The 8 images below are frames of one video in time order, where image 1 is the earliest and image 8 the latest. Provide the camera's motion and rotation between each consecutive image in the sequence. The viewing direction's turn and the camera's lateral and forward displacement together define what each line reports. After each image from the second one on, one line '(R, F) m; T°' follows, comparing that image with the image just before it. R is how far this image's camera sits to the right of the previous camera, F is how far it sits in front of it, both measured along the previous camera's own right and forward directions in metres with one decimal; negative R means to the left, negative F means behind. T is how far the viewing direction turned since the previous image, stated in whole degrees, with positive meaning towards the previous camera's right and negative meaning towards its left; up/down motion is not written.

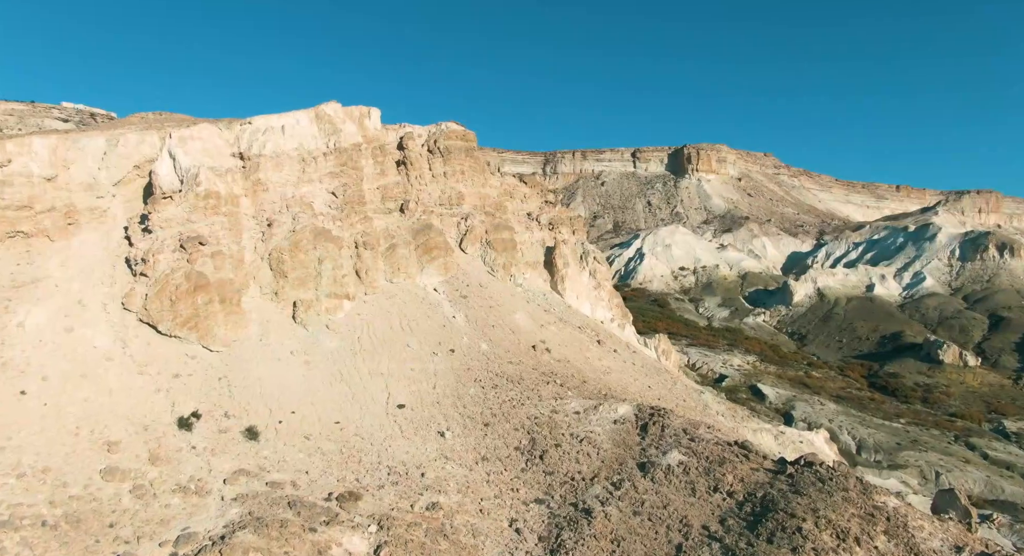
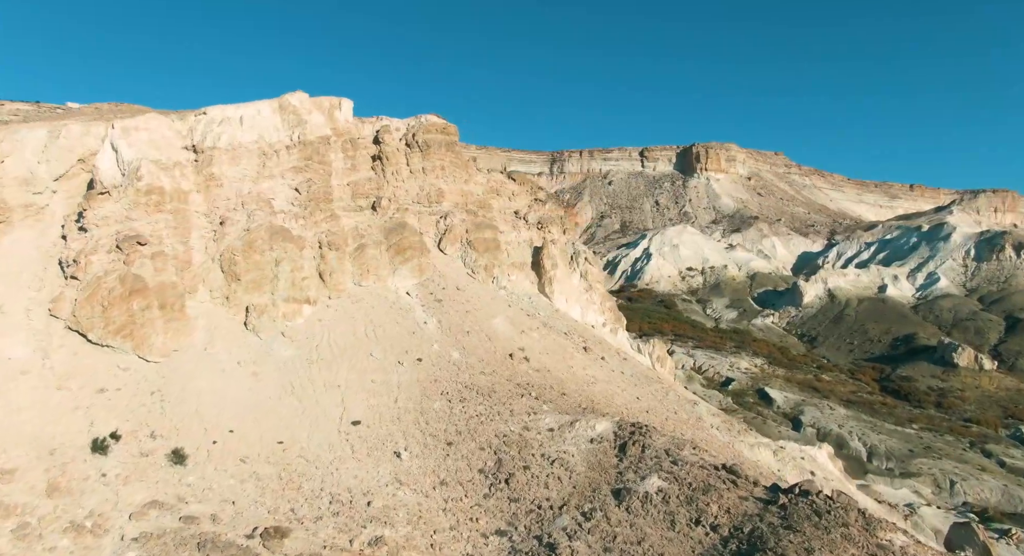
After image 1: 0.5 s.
(+0.6, +0.8) m; -1°
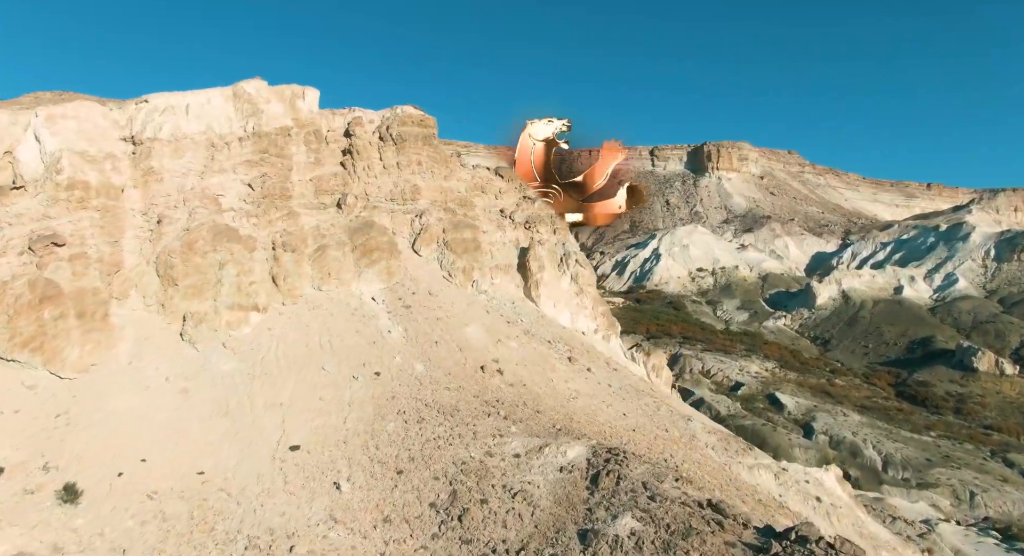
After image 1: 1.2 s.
(+0.6, +1.0) m; -1°
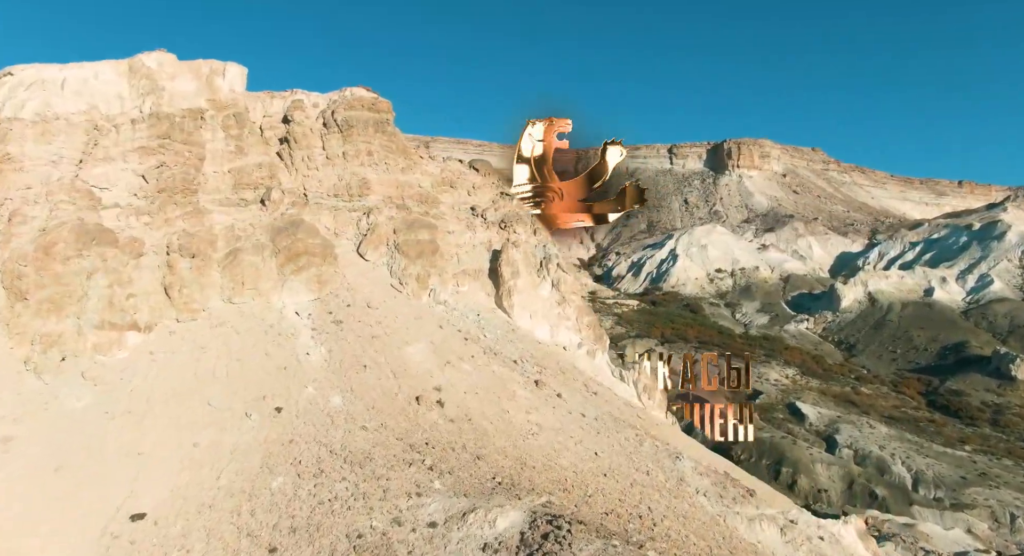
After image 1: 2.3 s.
(+1.0, +1.8) m; -2°
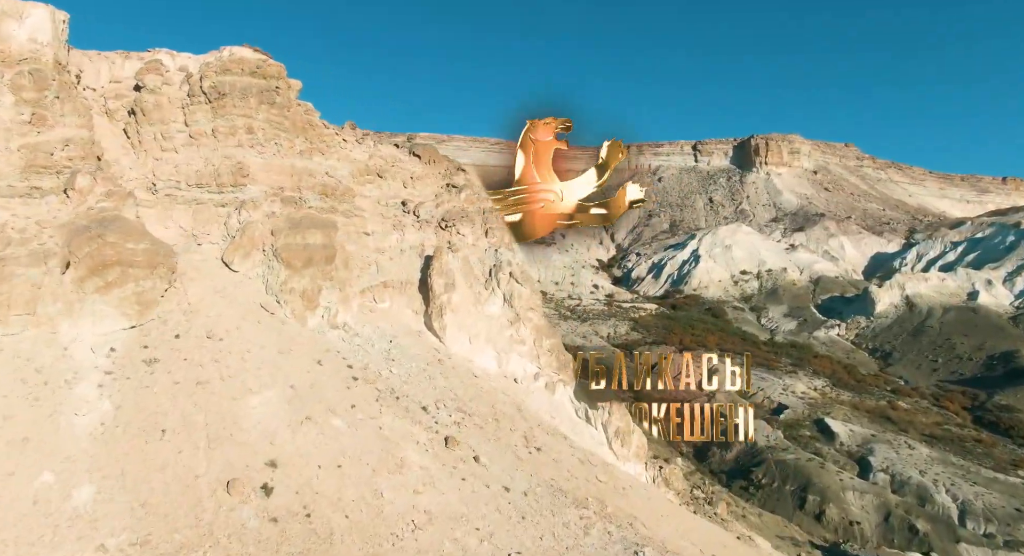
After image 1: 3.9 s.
(+1.4, +2.7) m; -2°
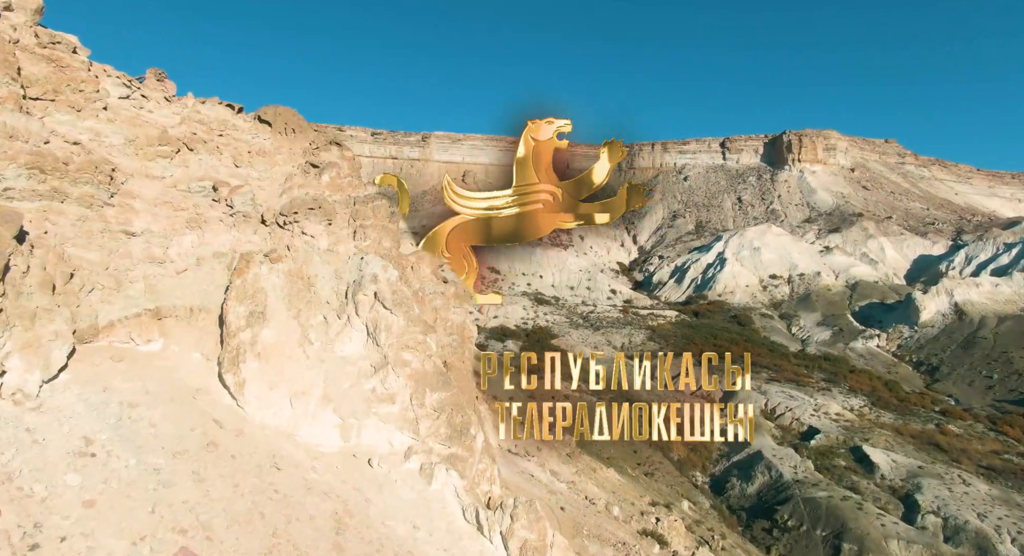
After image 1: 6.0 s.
(+1.7, +3.7) m; -3°
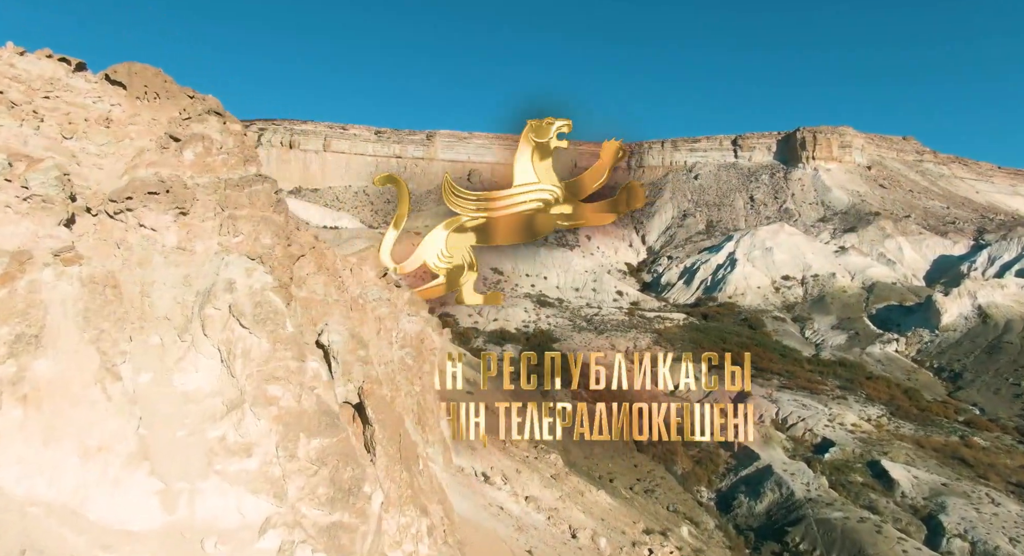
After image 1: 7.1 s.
(+0.9, +1.9) m; -1°
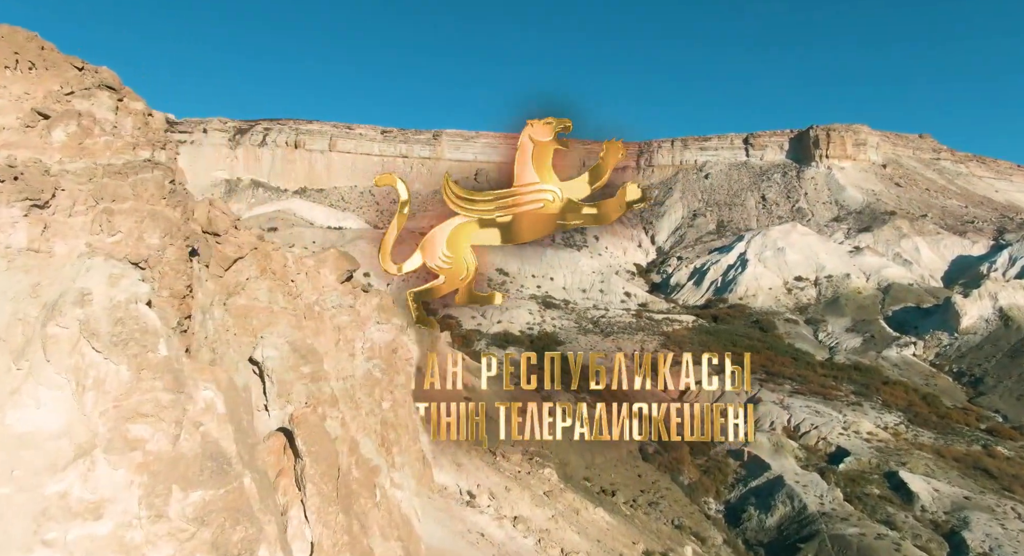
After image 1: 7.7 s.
(+0.5, +1.2) m; -1°
